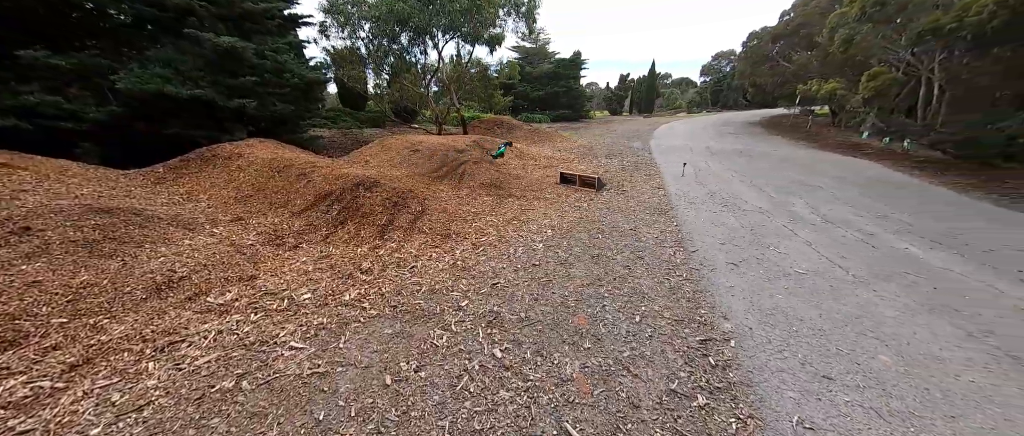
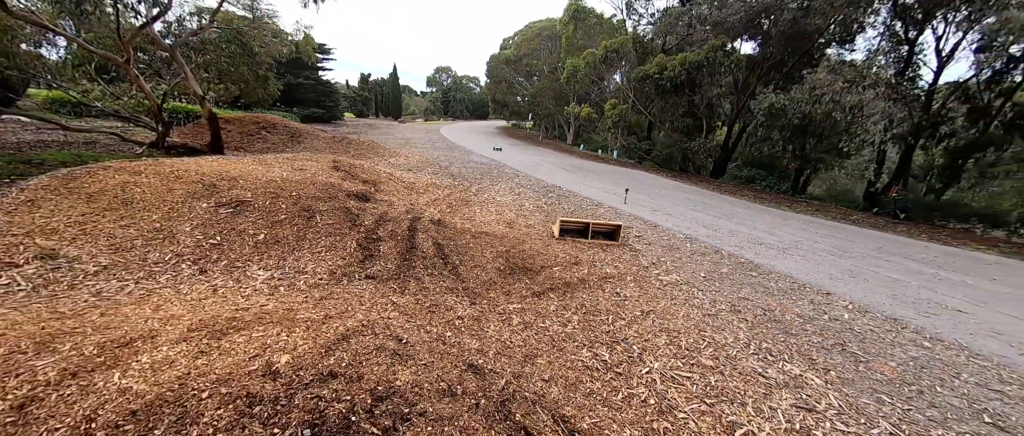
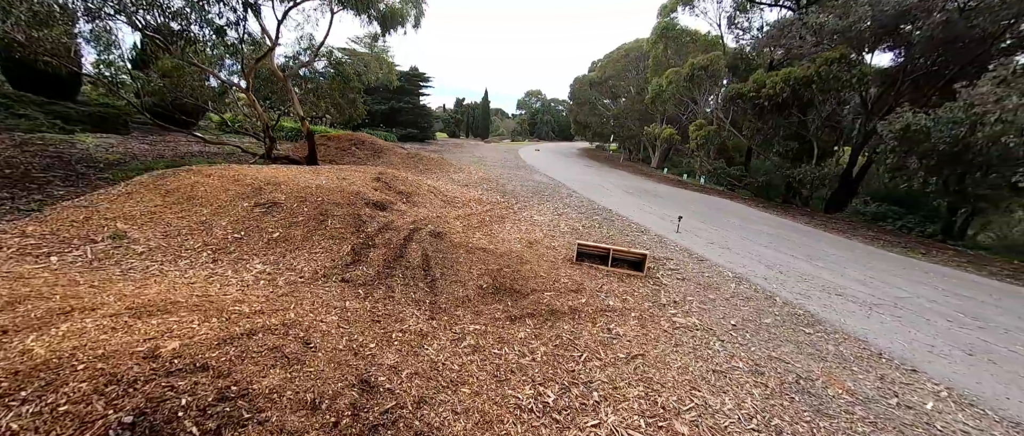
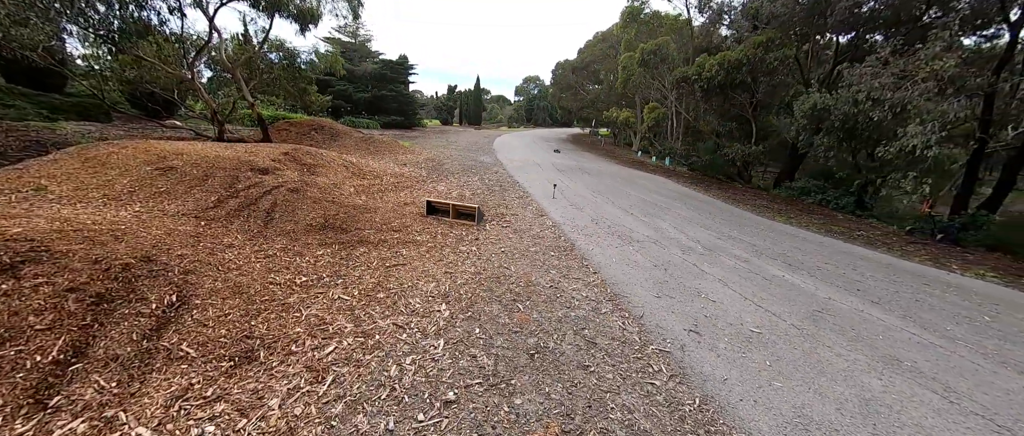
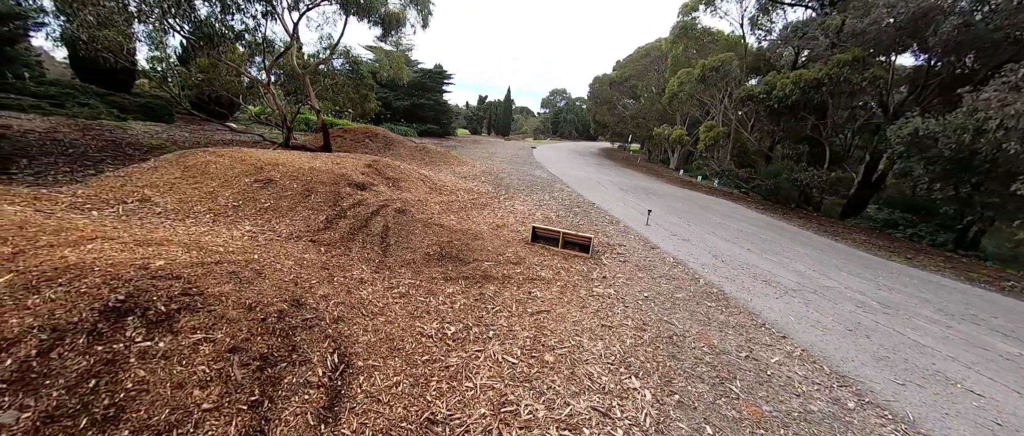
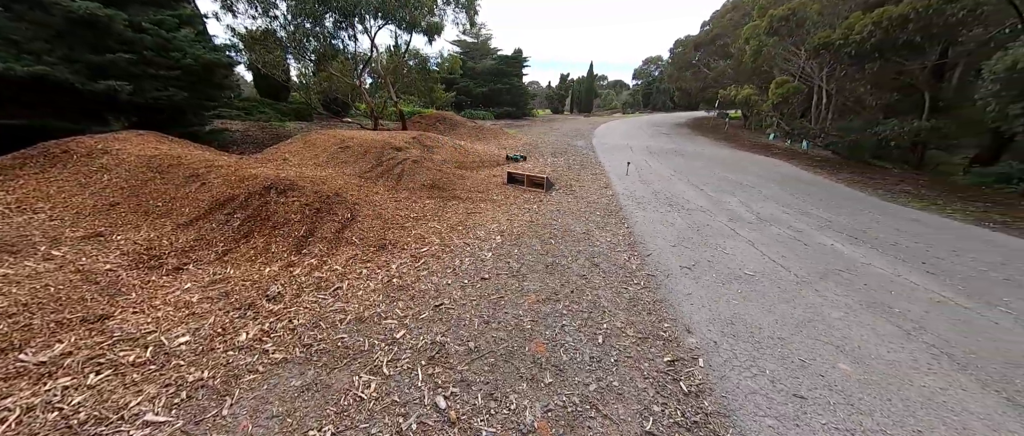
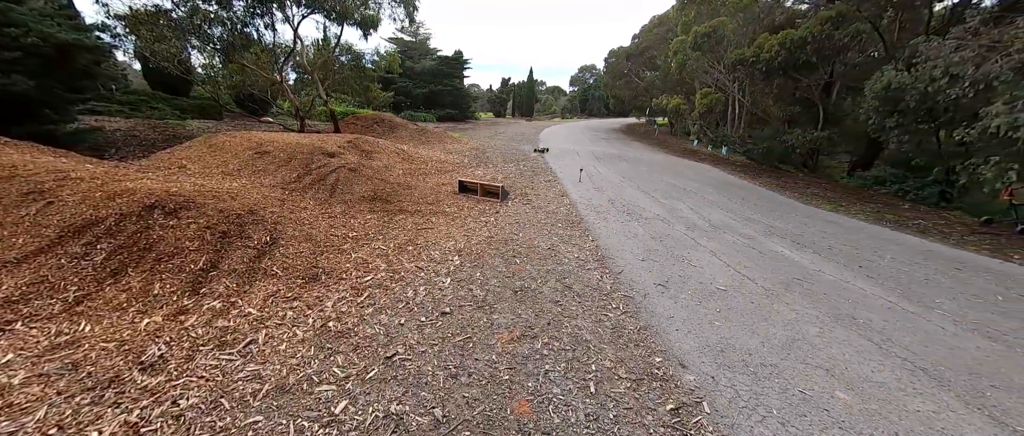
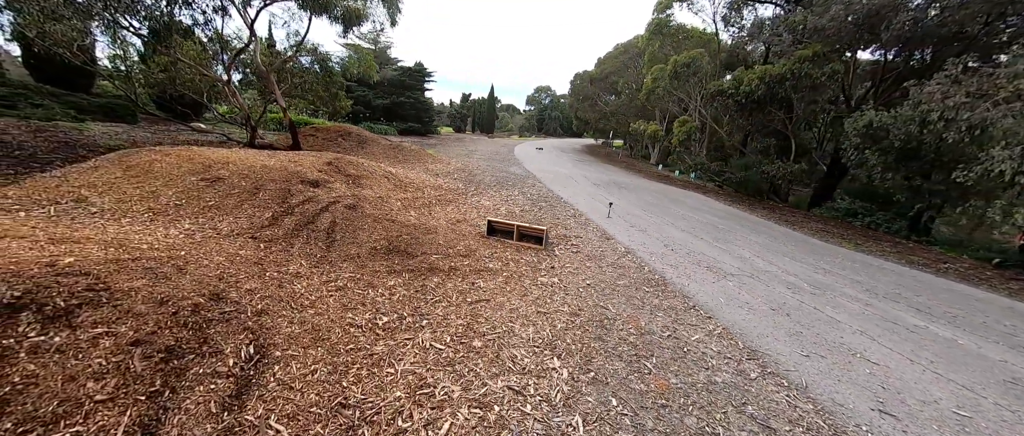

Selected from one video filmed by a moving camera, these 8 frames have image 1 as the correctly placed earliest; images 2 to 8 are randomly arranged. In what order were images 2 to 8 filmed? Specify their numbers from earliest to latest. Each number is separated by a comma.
6, 7, 4, 8, 5, 3, 2
